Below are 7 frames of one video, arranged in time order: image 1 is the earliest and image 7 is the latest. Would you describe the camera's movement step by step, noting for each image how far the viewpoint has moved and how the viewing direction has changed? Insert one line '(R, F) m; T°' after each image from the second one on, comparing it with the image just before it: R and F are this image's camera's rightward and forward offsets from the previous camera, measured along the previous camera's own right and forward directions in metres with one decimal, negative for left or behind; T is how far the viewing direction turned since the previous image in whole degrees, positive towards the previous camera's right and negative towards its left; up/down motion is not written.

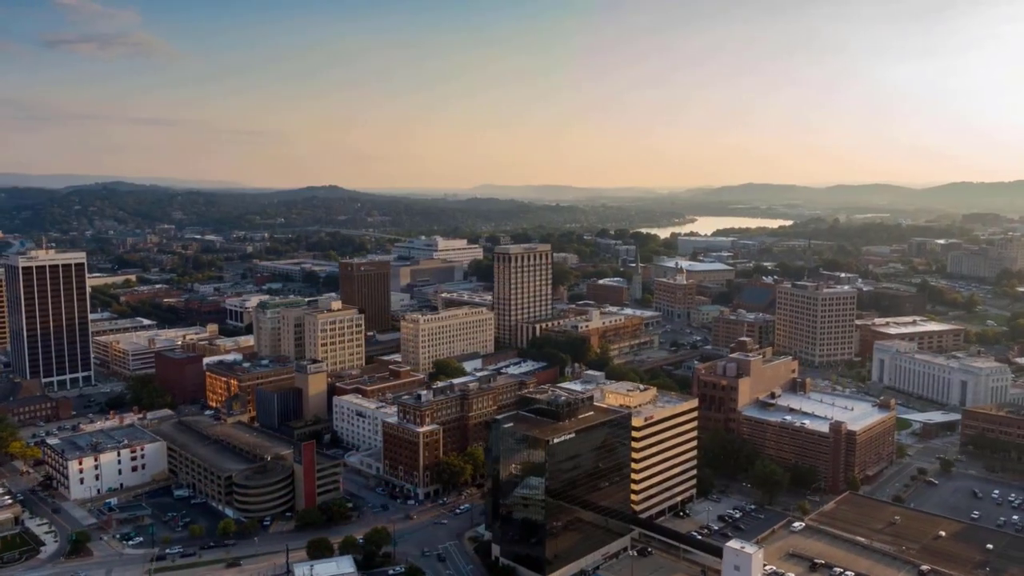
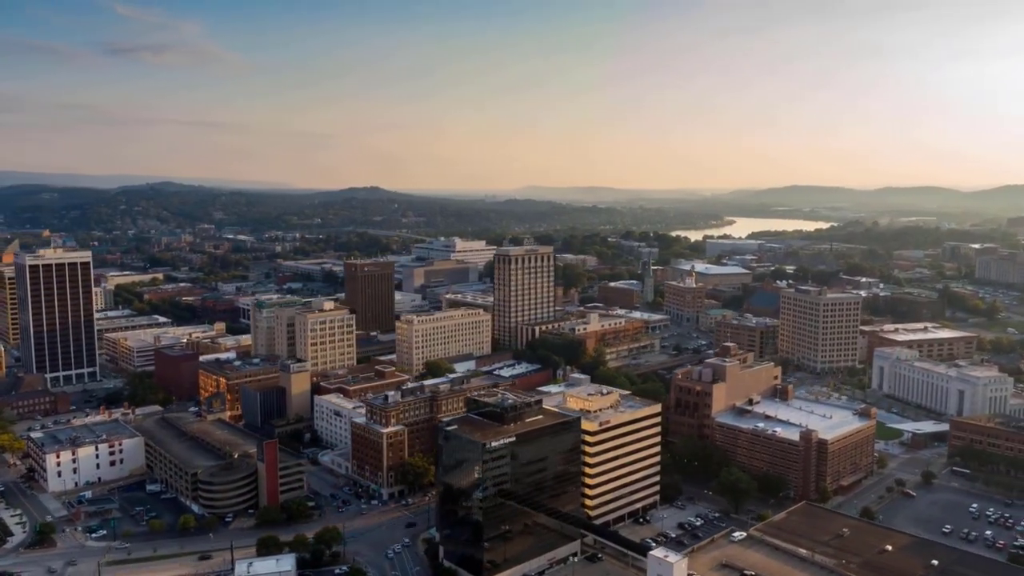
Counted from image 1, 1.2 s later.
(+4.1, +0.2) m; -3°
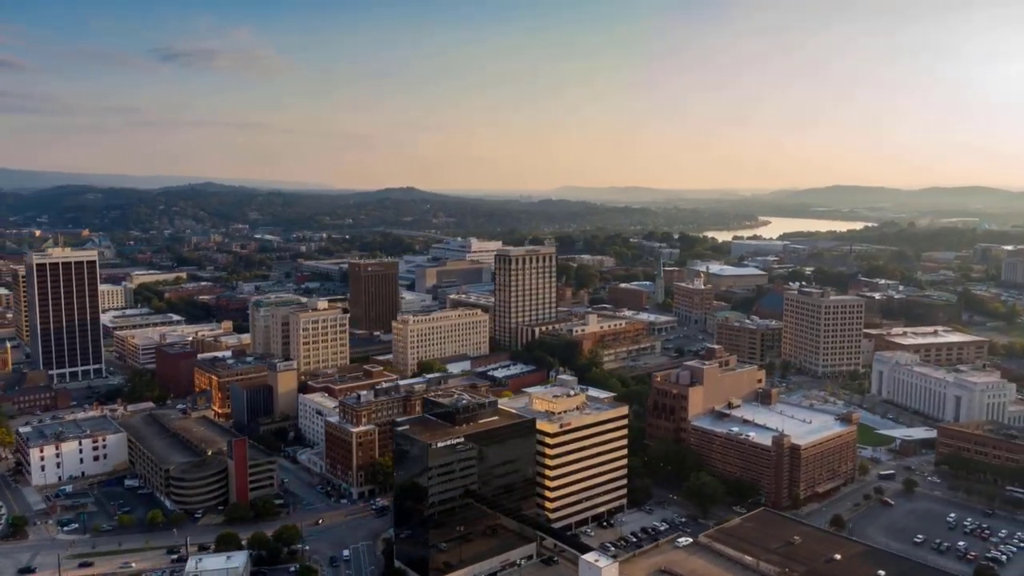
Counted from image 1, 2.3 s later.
(+3.6, +0.2) m; -3°
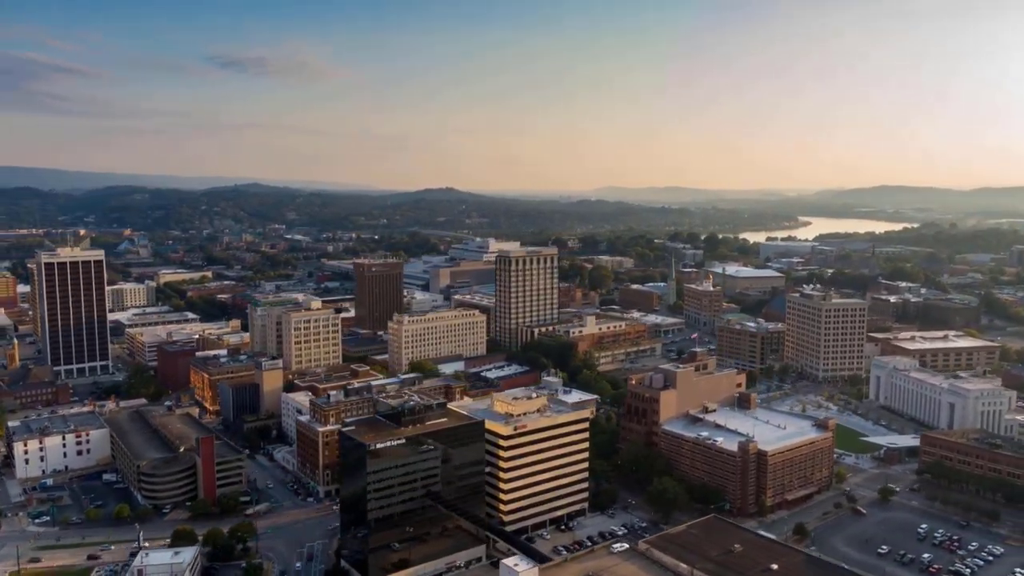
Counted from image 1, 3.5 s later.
(+4.0, +0.2) m; -3°
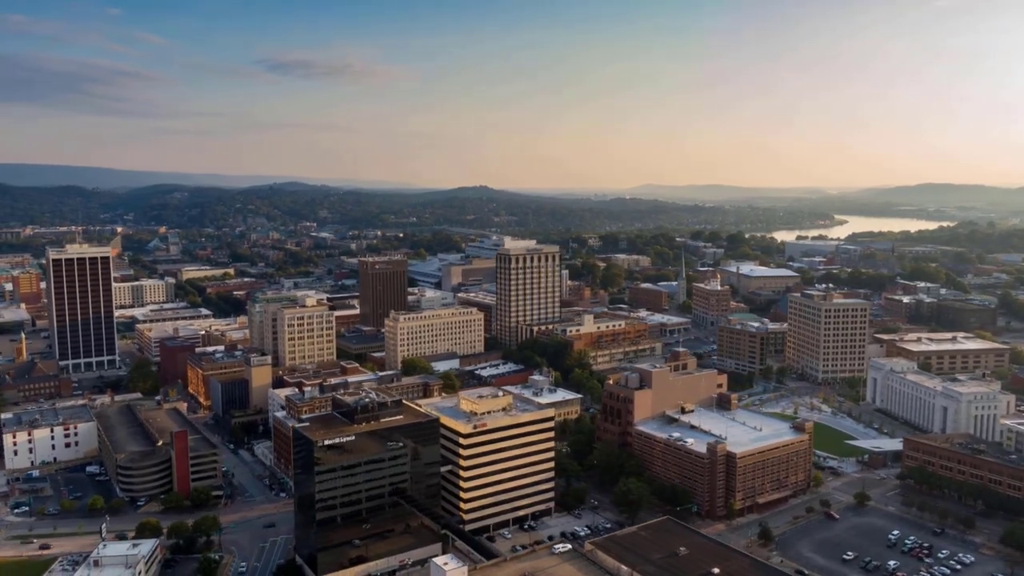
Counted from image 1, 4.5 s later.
(+3.5, +0.2) m; -3°
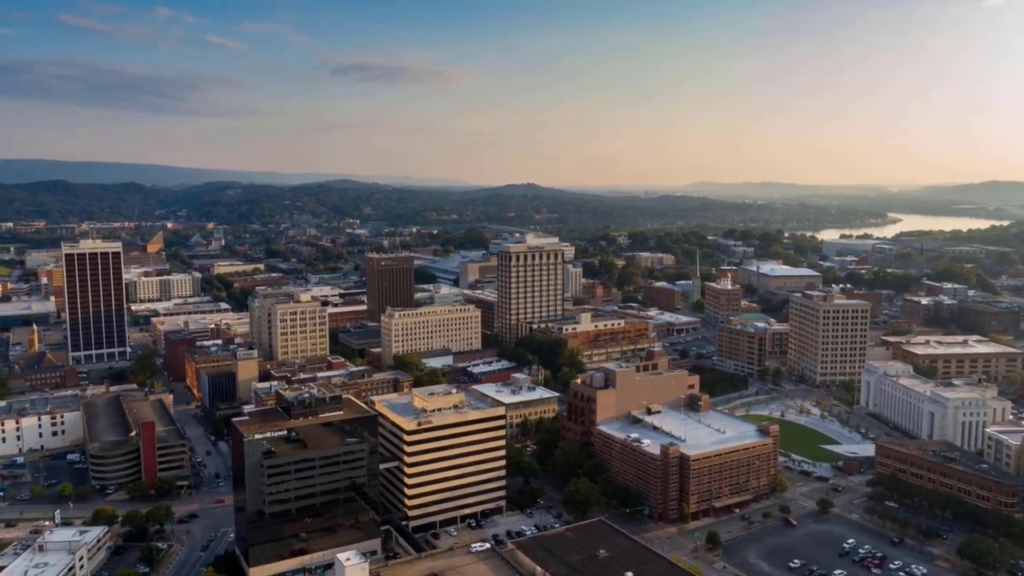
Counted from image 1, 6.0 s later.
(+4.9, +0.3) m; -4°
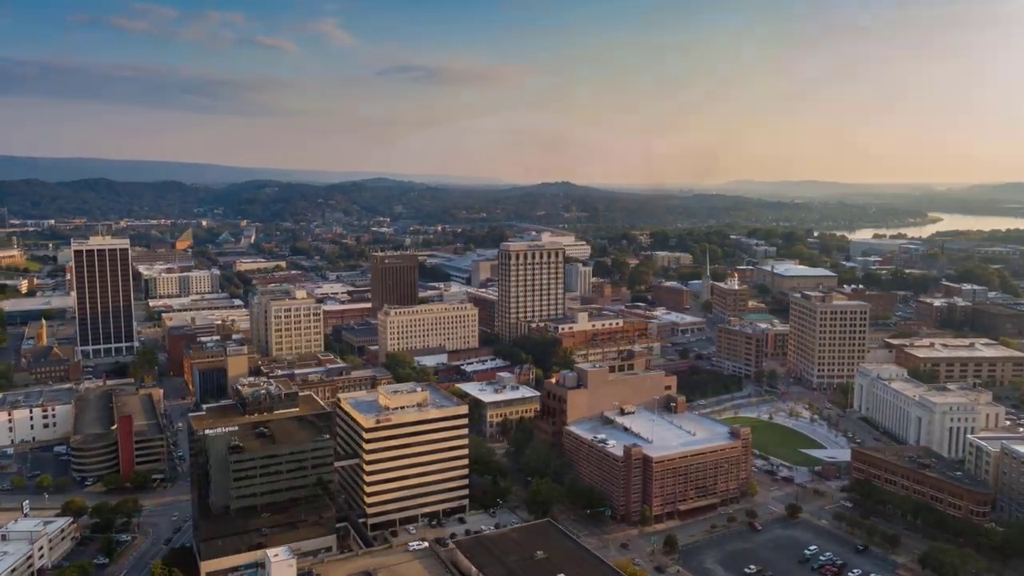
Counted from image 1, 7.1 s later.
(+3.6, +0.2) m; -3°
